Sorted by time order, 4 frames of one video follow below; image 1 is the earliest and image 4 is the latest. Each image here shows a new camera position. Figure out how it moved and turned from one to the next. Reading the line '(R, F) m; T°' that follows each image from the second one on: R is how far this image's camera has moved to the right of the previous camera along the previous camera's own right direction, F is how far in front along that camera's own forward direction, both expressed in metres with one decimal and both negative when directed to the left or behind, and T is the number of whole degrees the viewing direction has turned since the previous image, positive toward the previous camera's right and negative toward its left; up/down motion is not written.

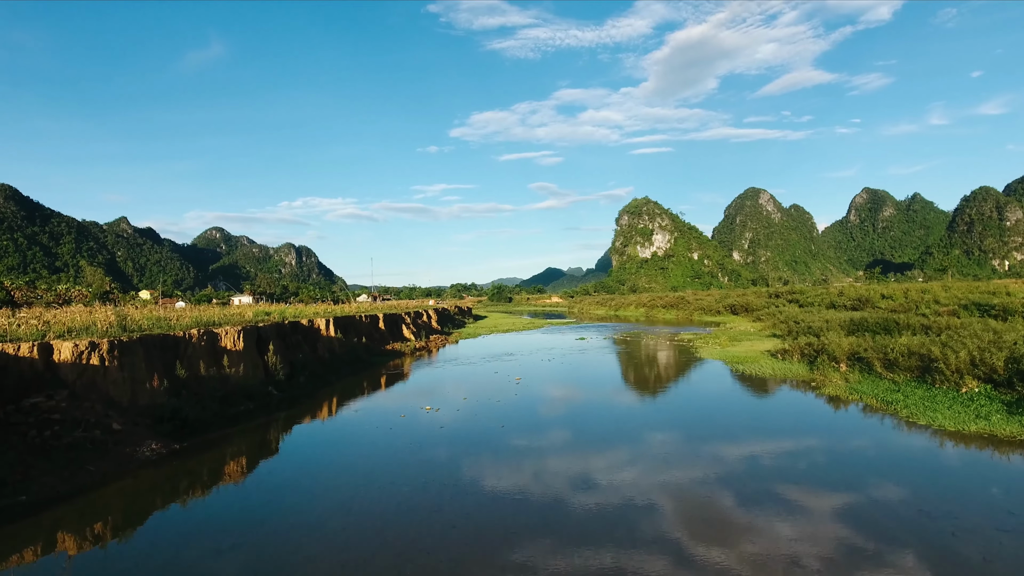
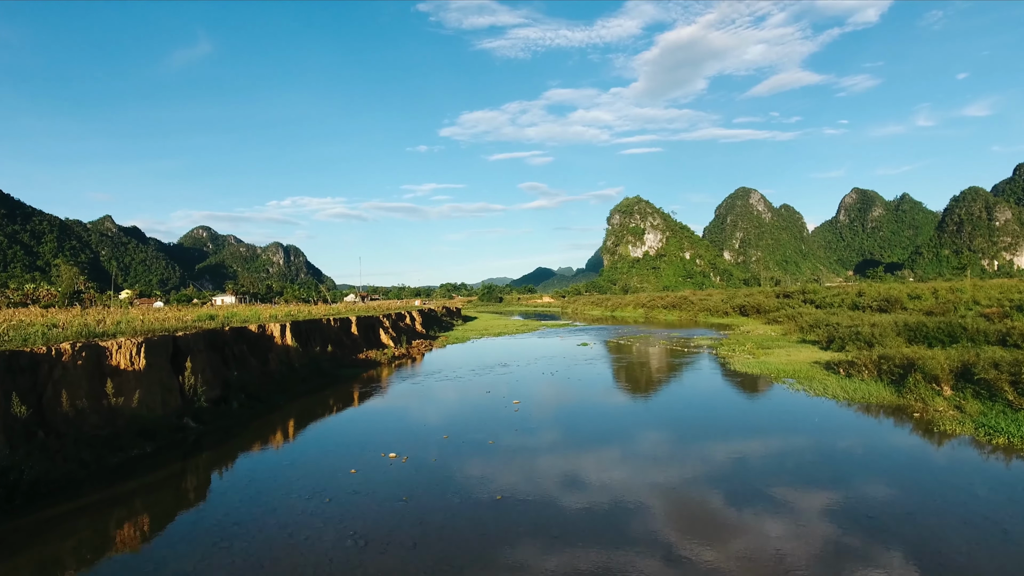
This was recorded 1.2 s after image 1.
(0.0, +0.5) m; +1°
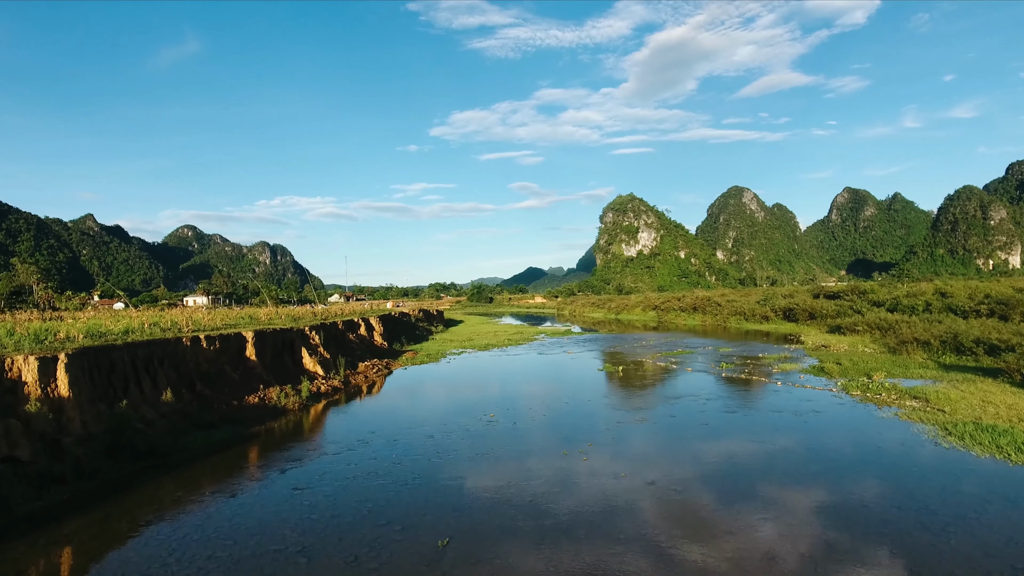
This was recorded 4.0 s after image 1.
(0.0, +1.2) m; +1°
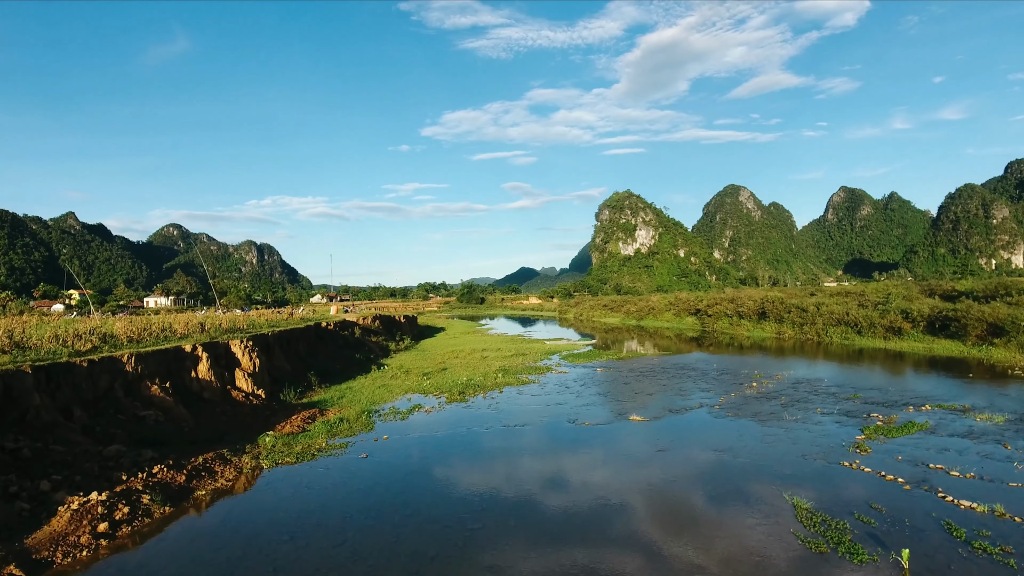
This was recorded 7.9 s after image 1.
(0.0, +1.8) m; +1°
